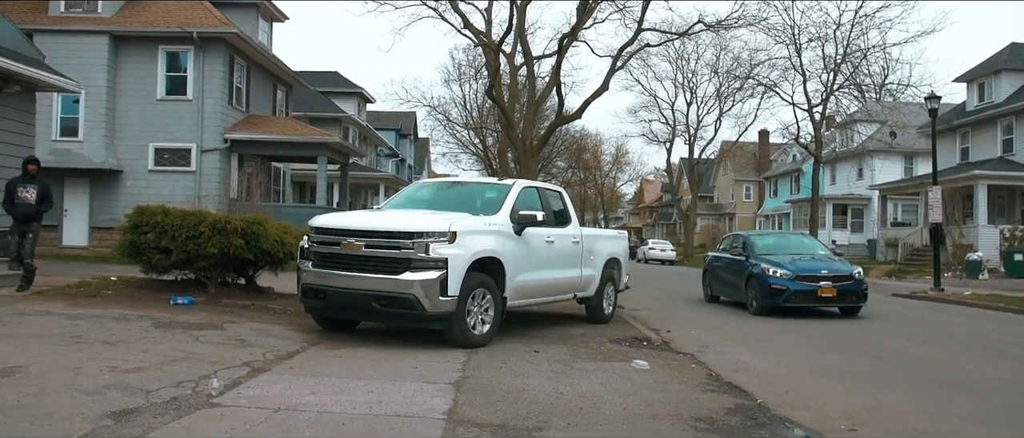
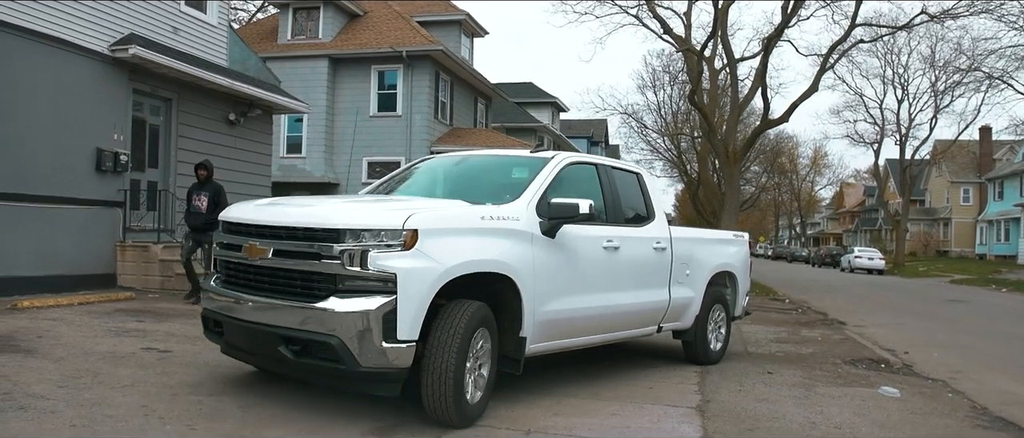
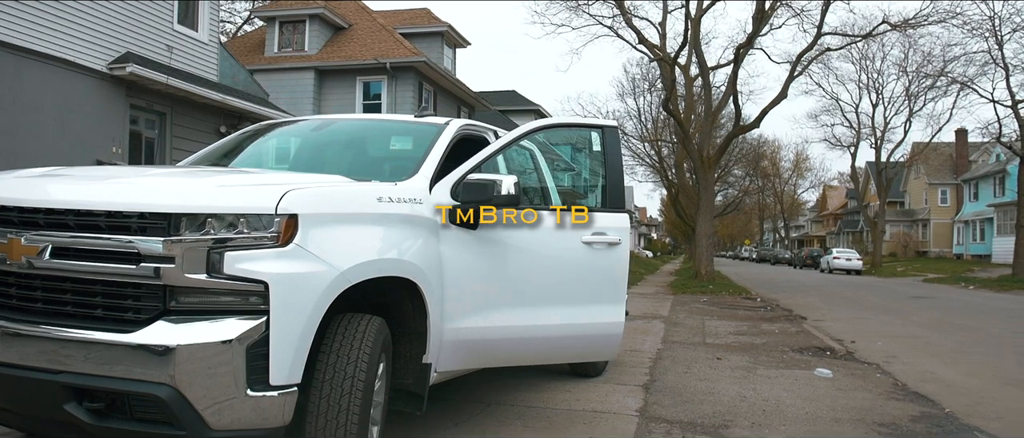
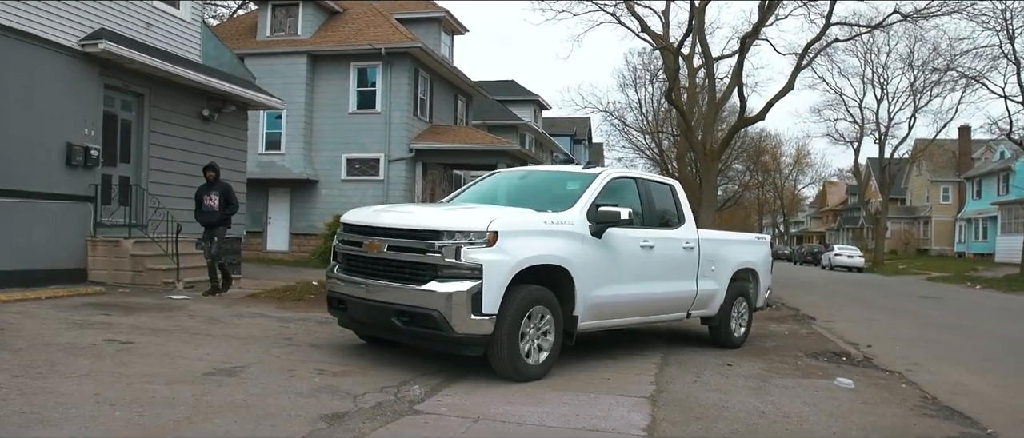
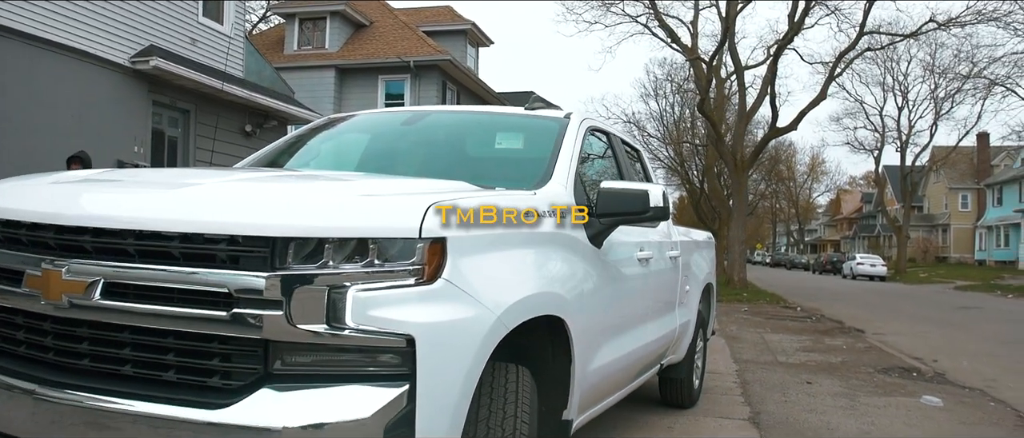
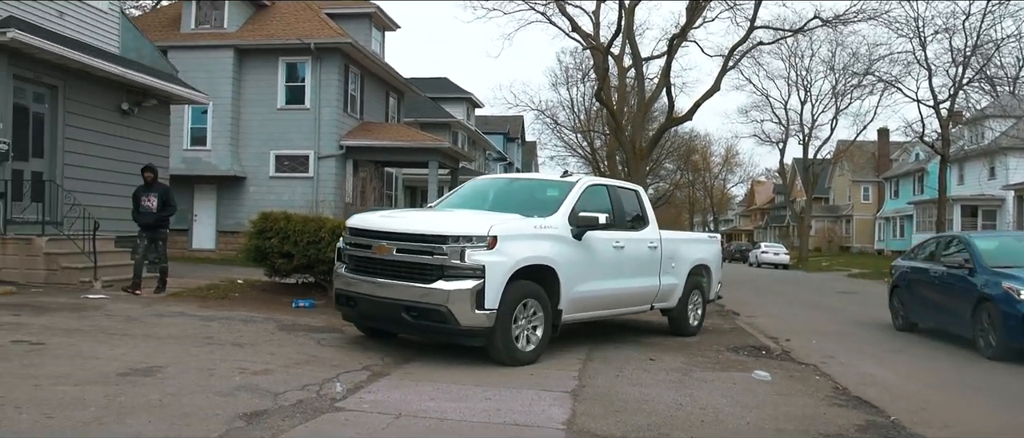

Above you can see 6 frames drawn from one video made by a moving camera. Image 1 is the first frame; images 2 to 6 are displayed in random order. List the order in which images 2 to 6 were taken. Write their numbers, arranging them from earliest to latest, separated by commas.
6, 4, 2, 5, 3
